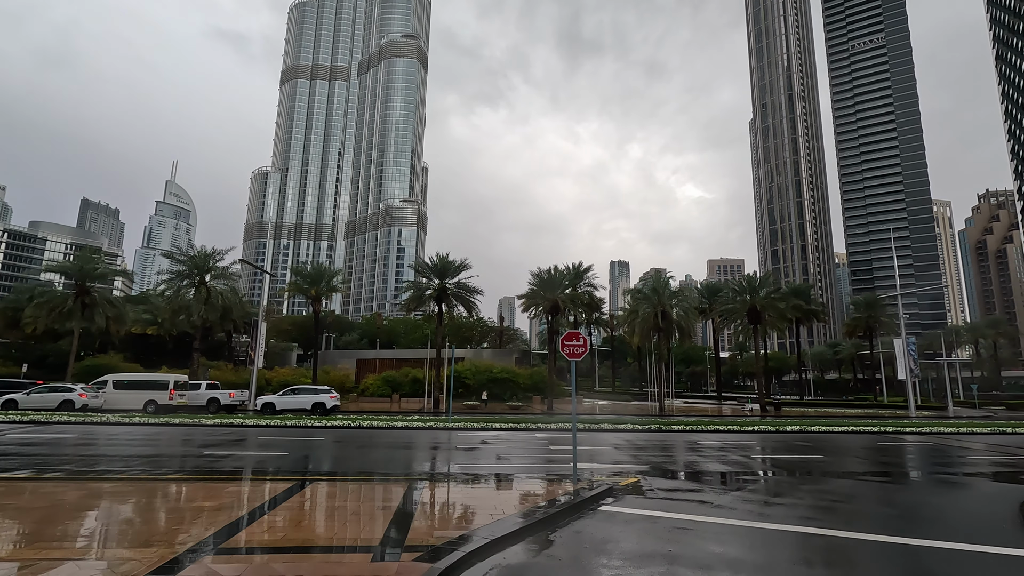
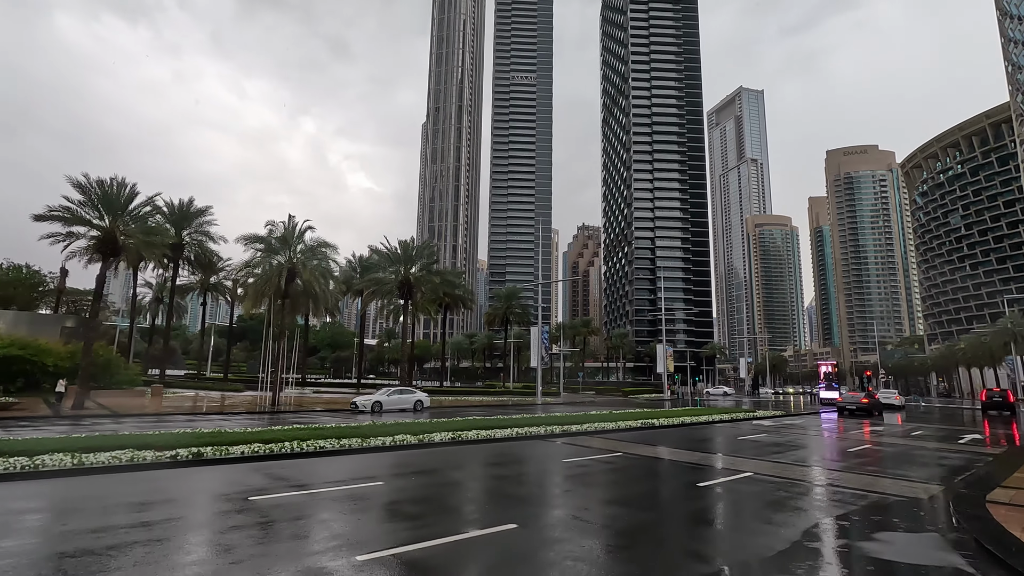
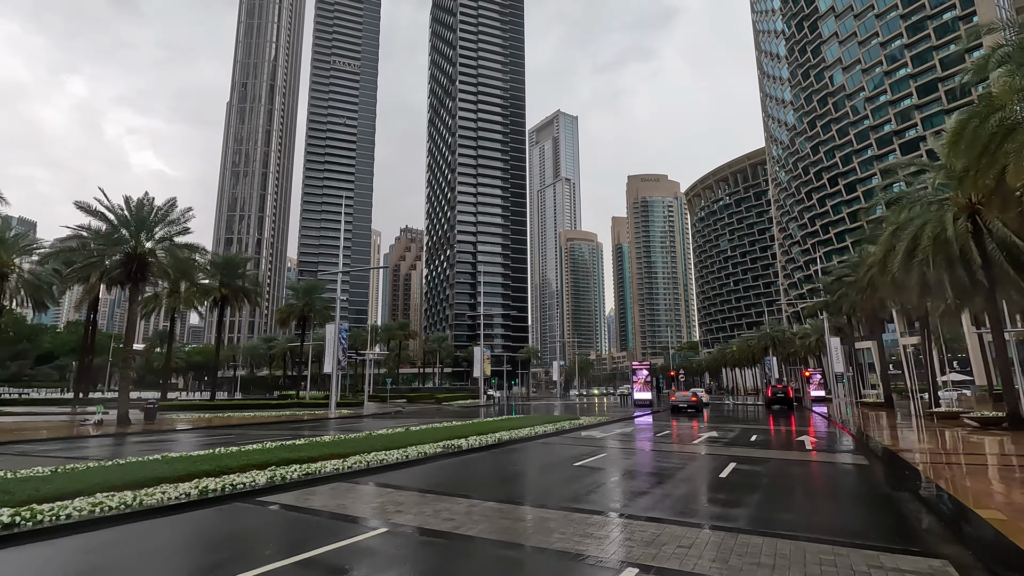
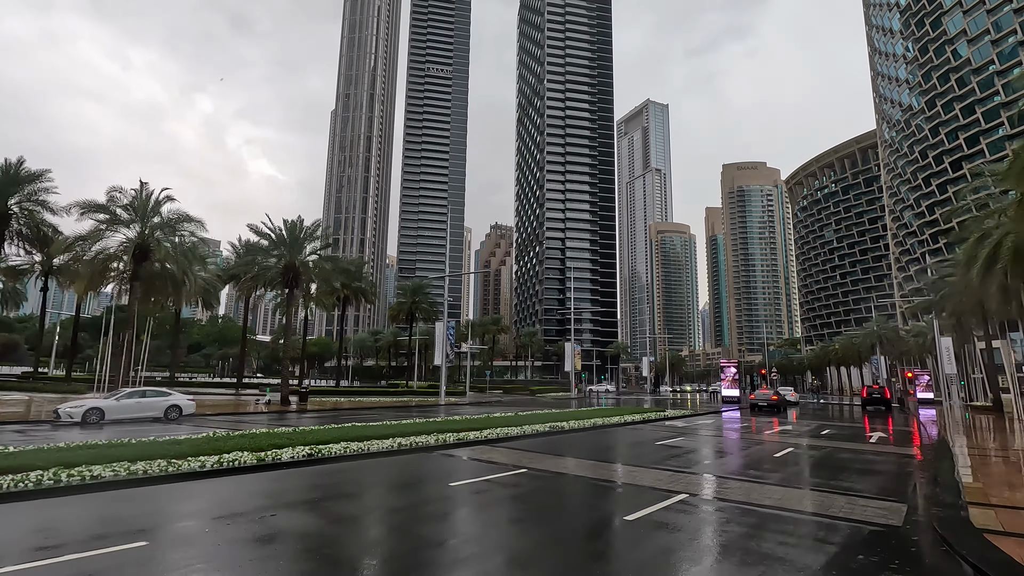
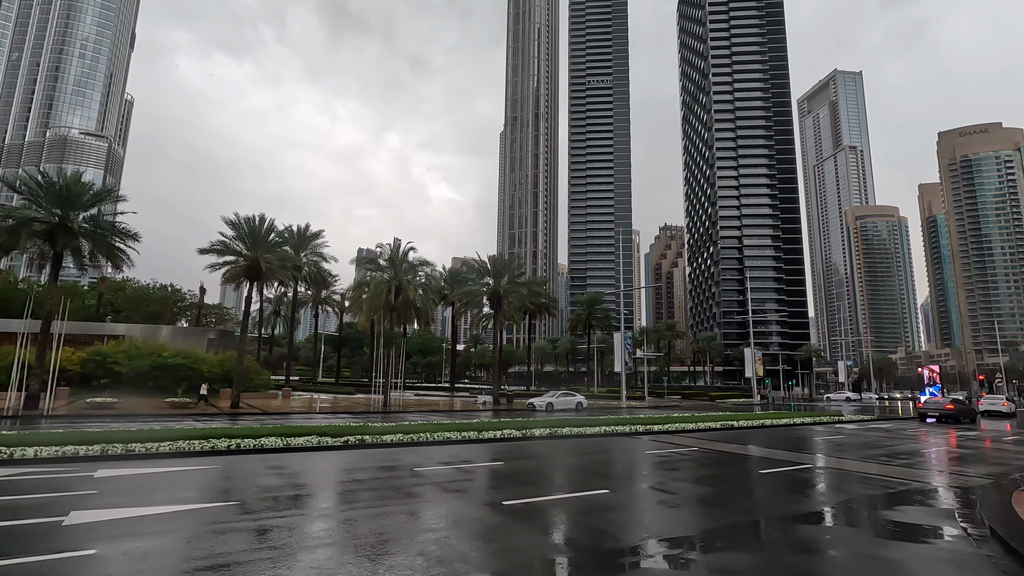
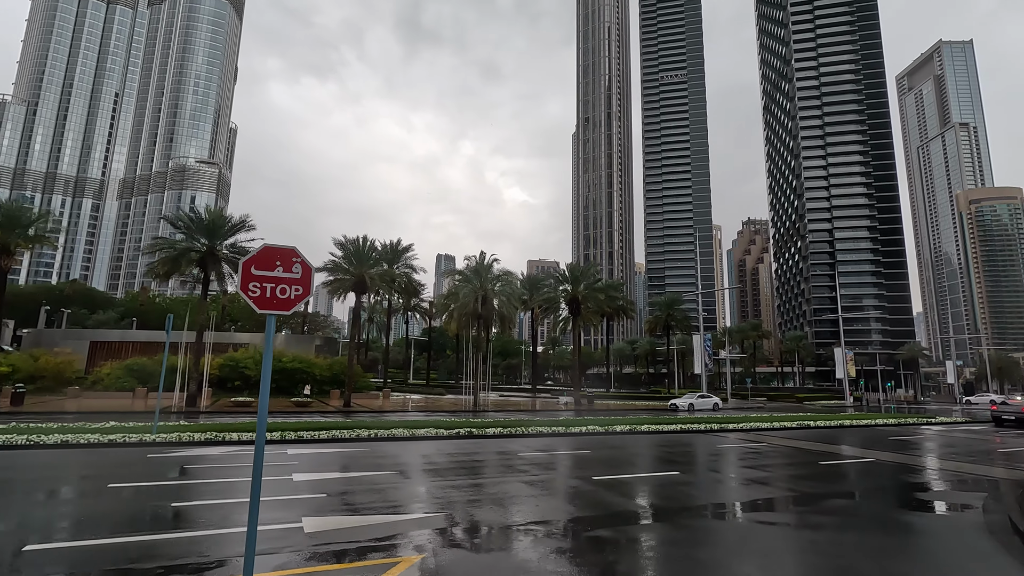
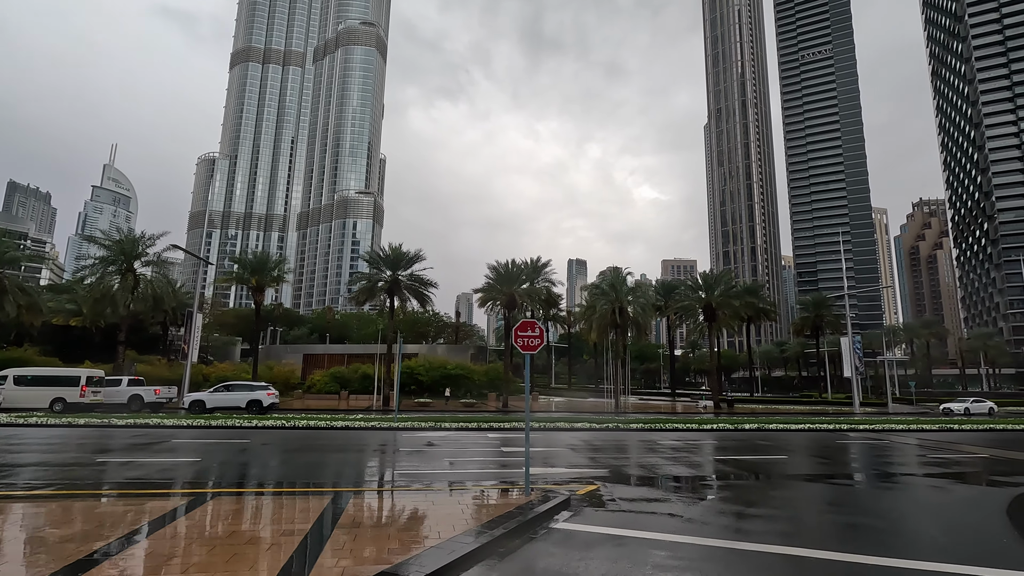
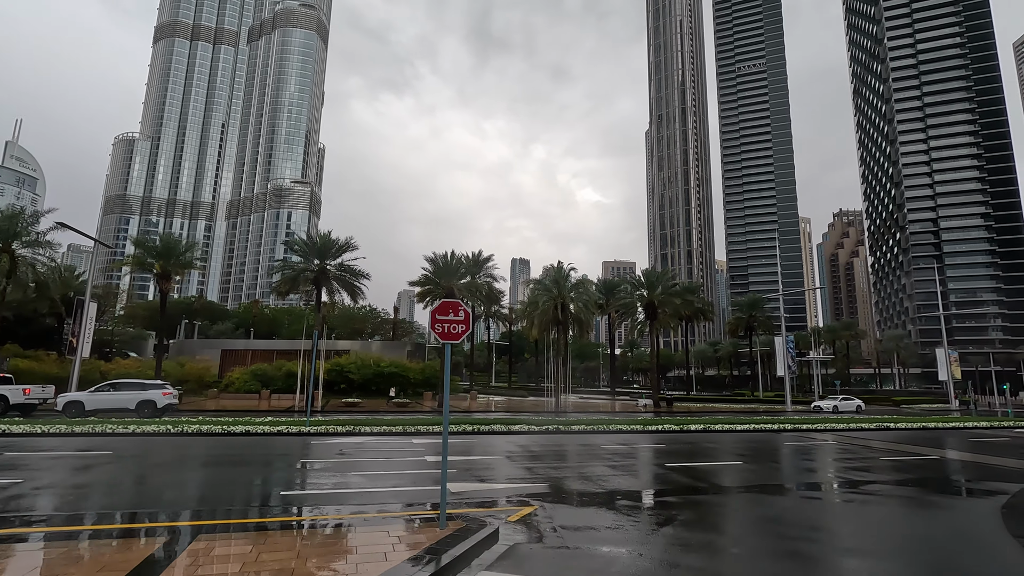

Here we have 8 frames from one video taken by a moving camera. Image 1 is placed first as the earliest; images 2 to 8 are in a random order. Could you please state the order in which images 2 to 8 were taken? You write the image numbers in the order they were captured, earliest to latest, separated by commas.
7, 8, 6, 5, 2, 4, 3
